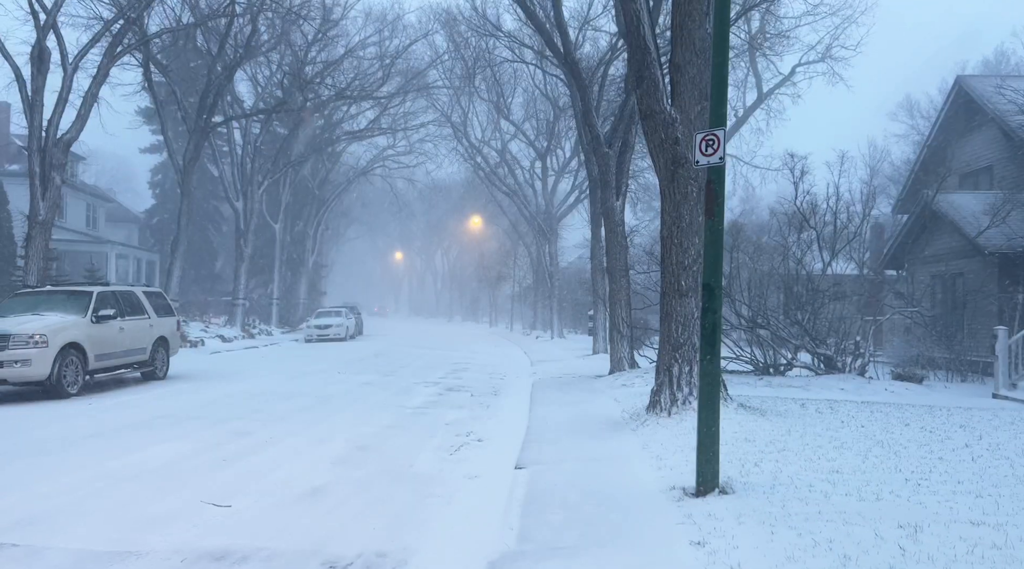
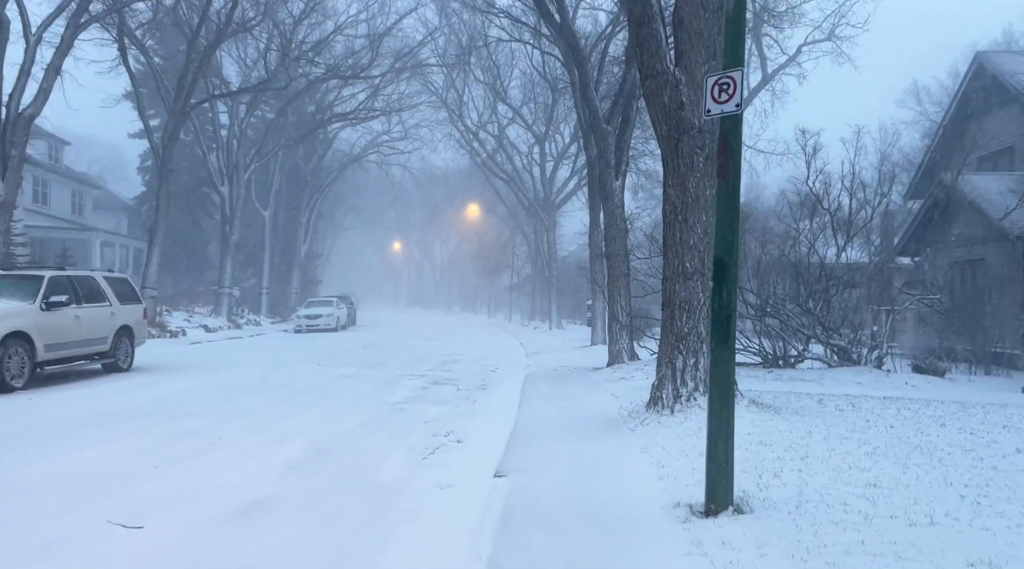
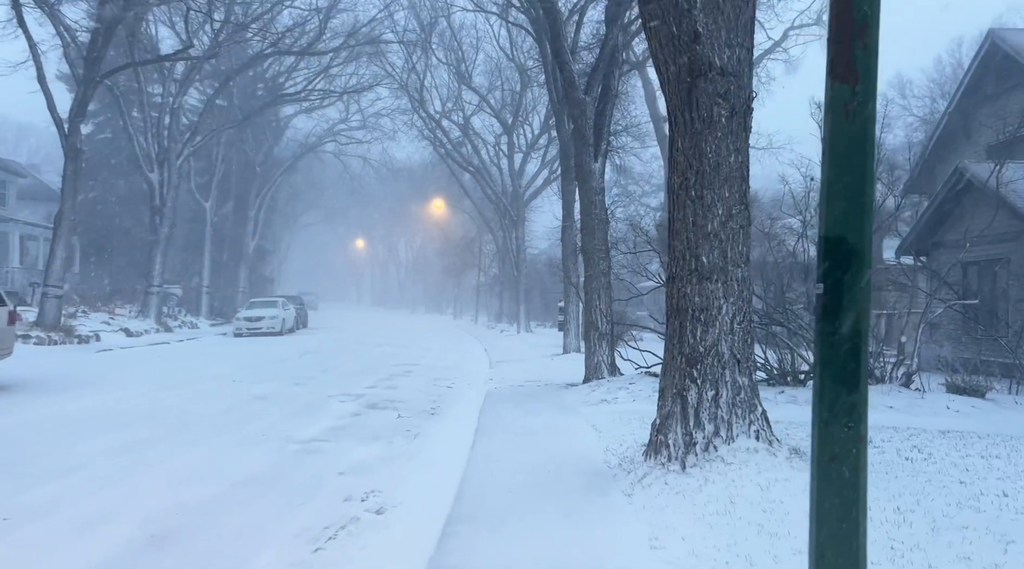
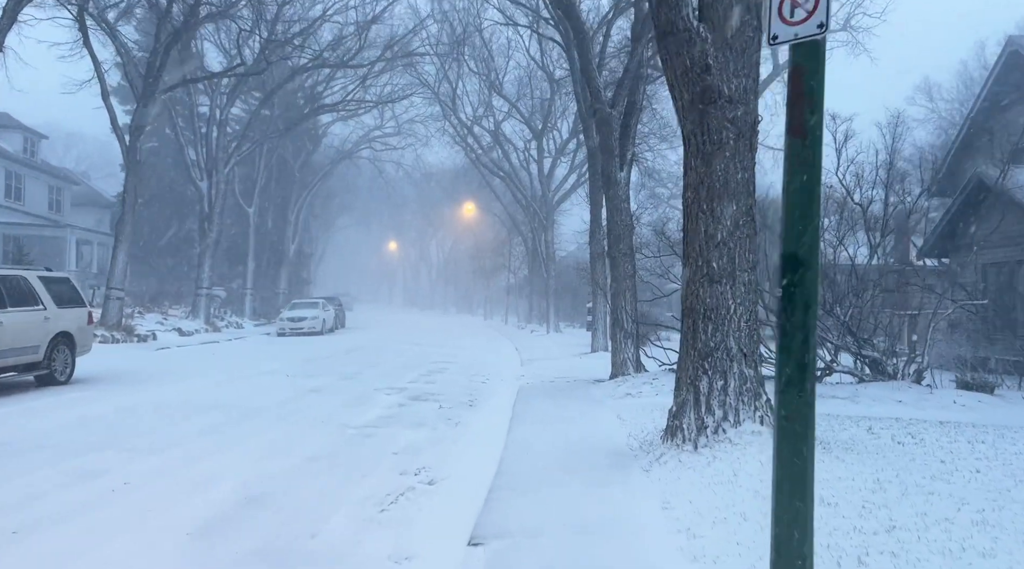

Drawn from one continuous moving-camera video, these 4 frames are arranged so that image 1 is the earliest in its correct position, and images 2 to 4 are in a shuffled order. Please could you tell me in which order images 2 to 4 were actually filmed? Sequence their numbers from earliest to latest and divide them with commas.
2, 4, 3
